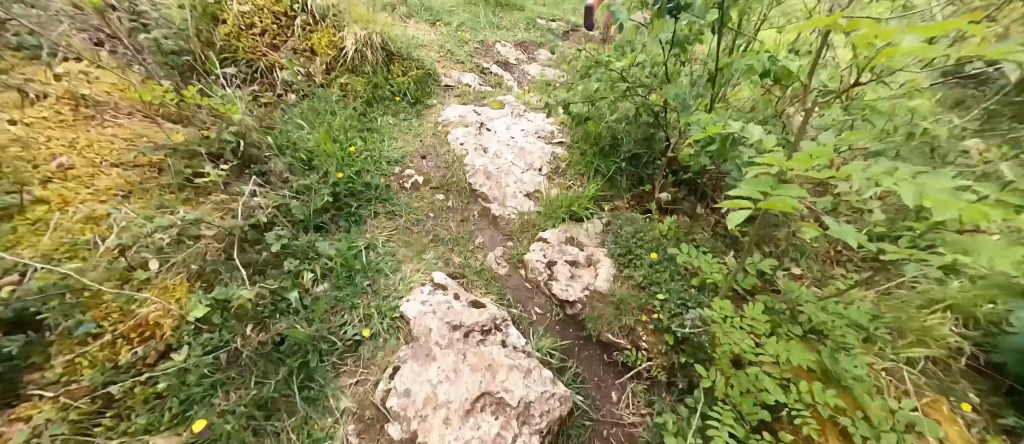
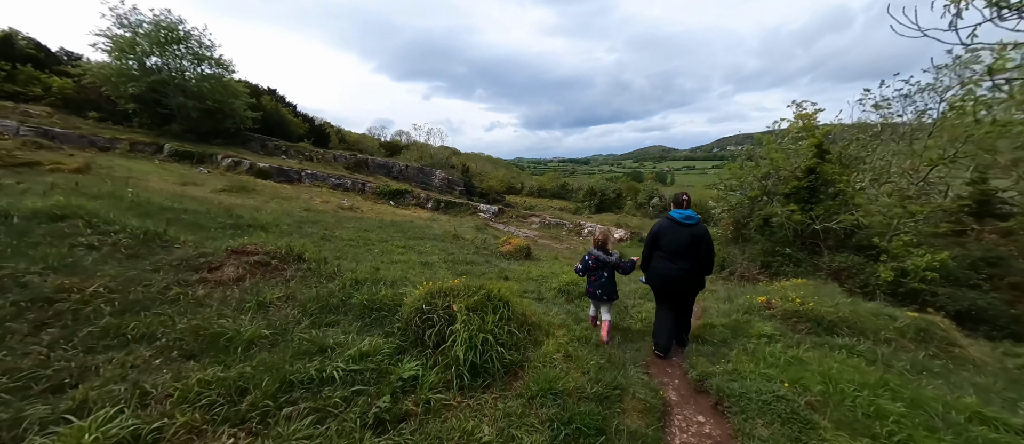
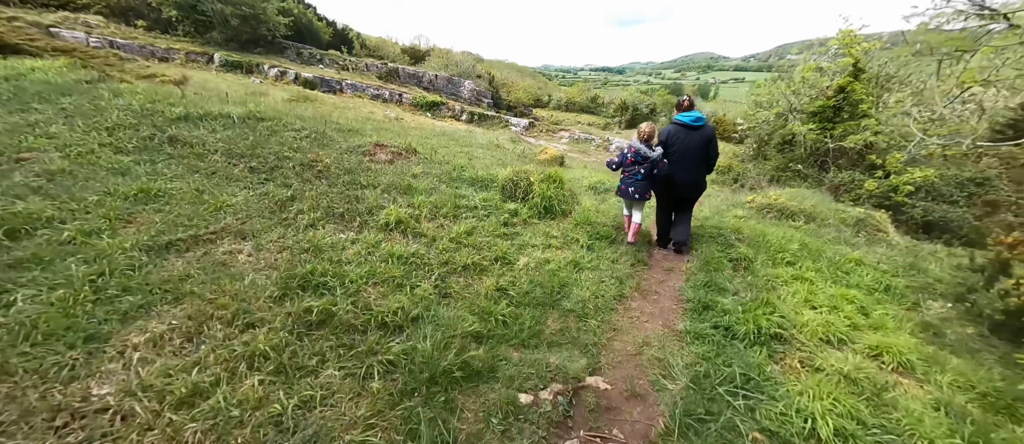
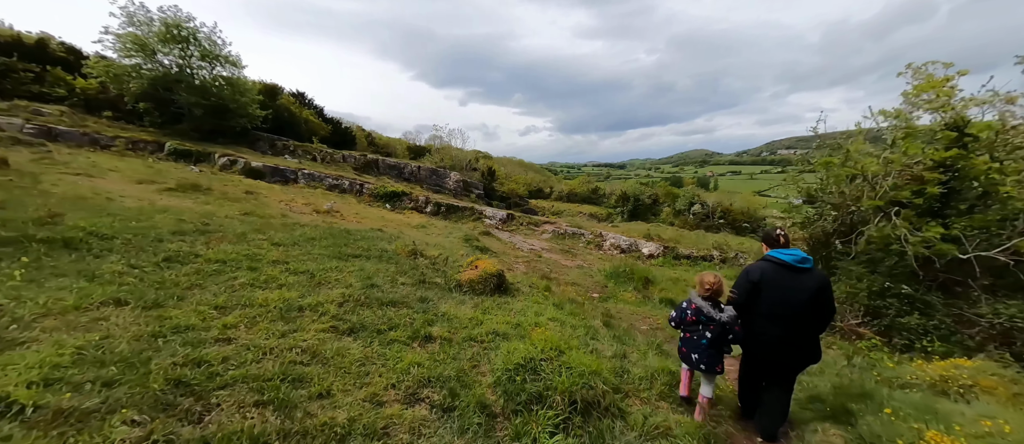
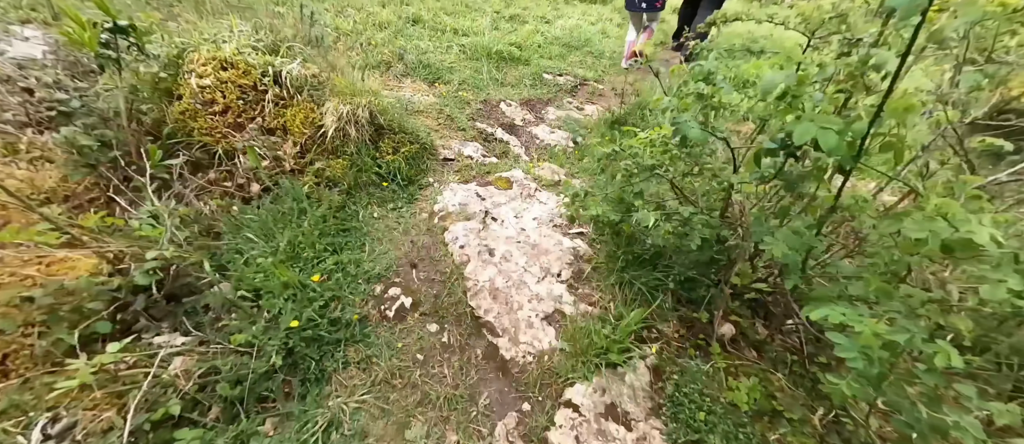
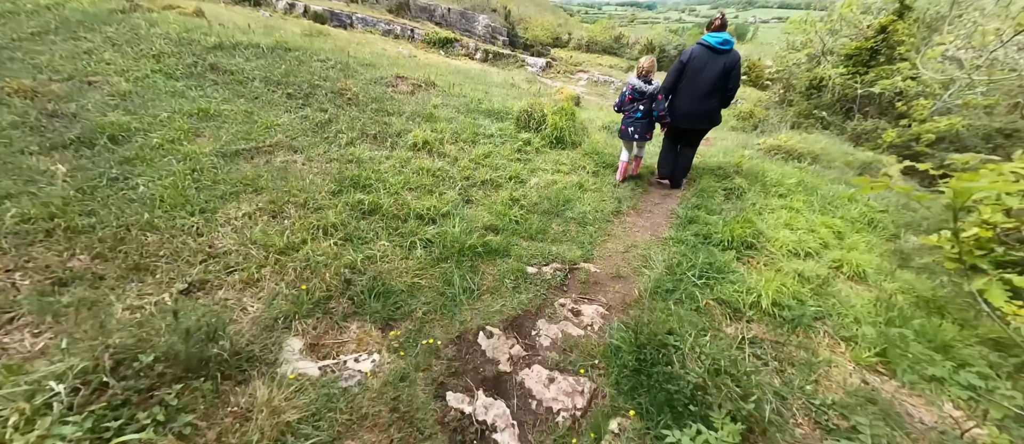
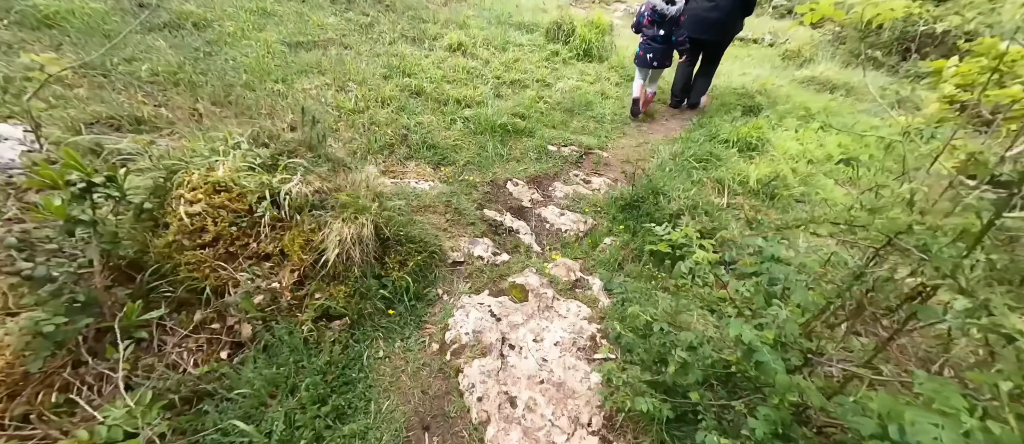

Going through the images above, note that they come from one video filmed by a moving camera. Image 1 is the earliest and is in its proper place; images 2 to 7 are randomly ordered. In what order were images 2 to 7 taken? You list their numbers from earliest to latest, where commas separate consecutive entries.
5, 7, 6, 3, 2, 4
